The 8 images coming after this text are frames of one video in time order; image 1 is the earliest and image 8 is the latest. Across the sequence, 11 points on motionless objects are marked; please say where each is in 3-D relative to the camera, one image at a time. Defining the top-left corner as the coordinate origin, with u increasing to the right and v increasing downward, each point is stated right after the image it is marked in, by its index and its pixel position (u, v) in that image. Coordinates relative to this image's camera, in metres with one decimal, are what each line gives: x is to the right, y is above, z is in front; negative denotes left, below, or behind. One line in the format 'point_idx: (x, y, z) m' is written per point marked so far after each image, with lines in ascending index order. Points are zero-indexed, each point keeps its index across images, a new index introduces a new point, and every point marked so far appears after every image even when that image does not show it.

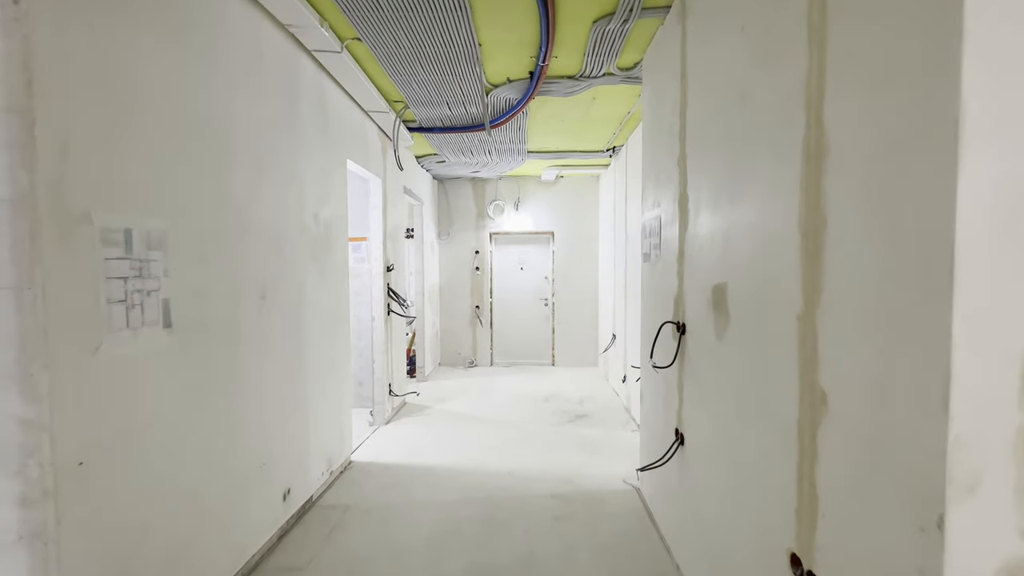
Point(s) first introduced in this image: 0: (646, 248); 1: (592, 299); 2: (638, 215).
0: (+0.7, +0.2, +2.5) m
1: (+1.1, -0.2, +5.9) m
2: (+1.1, +0.6, +3.7) m
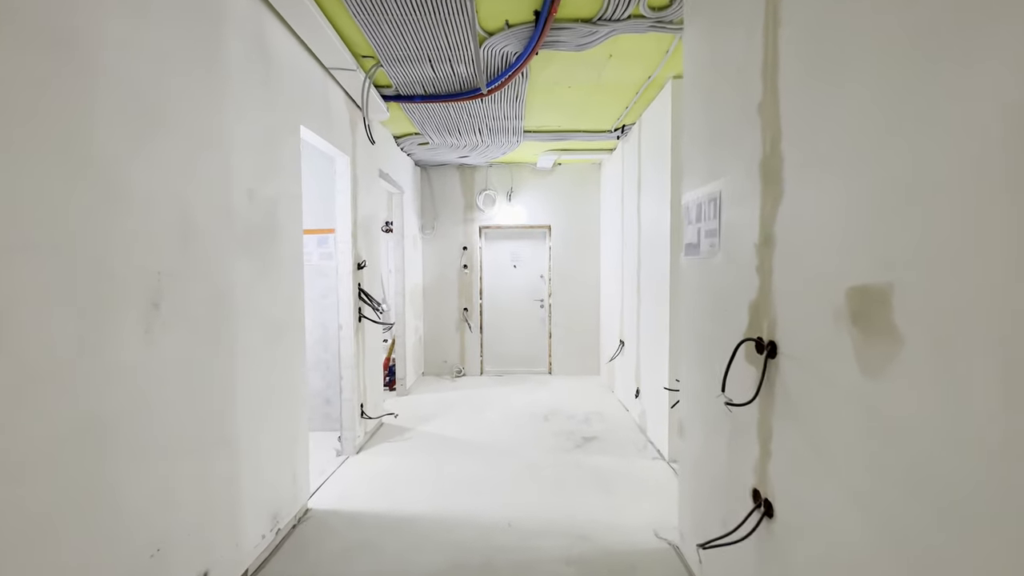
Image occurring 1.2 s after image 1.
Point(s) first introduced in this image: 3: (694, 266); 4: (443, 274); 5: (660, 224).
0: (+0.8, +0.2, +1.9) m
1: (+1.0, -0.2, +5.3) m
2: (+1.0, +0.6, +3.1) m
3: (+0.8, +0.1, +1.9) m
4: (-0.8, +0.2, +5.4) m
5: (+1.0, +0.4, +3.1) m
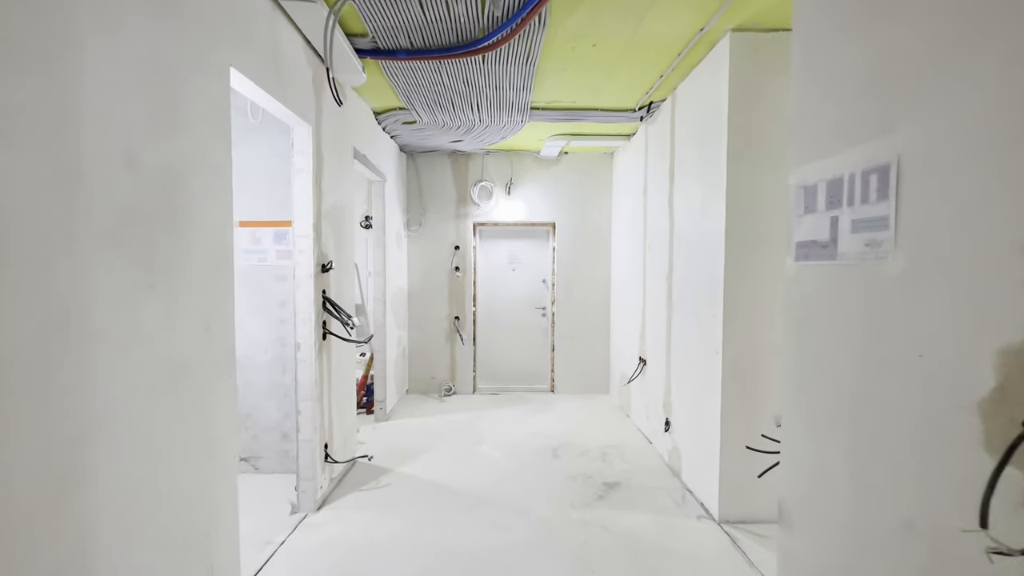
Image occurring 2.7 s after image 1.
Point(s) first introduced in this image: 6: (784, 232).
0: (+0.8, +0.2, +1.2) m
1: (+0.9, -0.2, +4.7) m
2: (+1.1, +0.5, +2.5) m
3: (+0.8, 0.0, +1.2) m
4: (-0.8, +0.1, +4.7) m
5: (+1.1, +0.4, +2.5) m
6: (+1.4, +0.3, +2.3) m
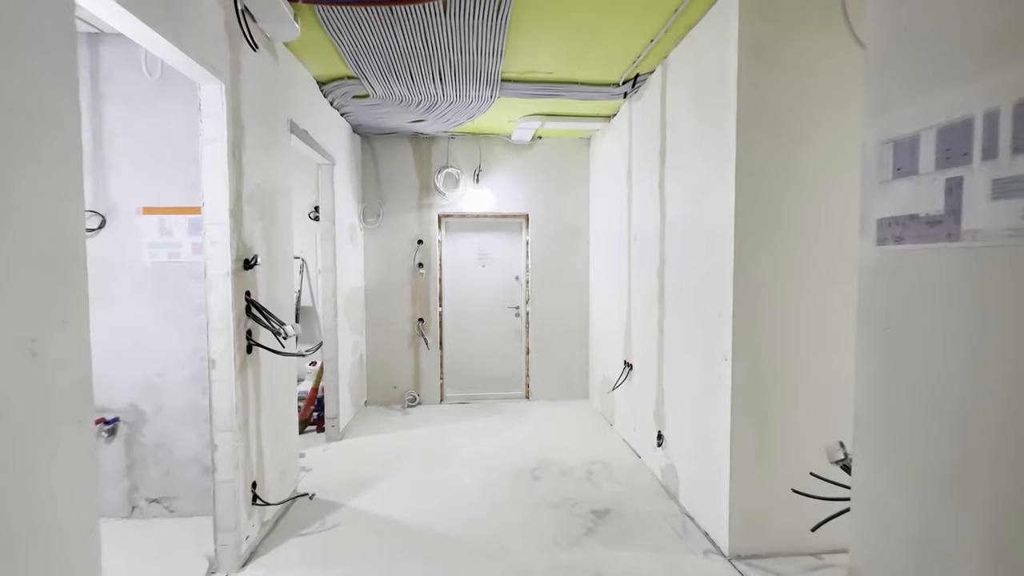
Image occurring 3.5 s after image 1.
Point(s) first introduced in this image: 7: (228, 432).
0: (+0.8, +0.2, +0.9) m
1: (+0.7, -0.2, +4.3) m
2: (+0.9, +0.6, +2.1) m
3: (+0.8, 0.0, +0.8) m
4: (-1.1, +0.1, +4.2) m
5: (+0.9, +0.4, +2.1) m
6: (+1.3, +0.3, +1.9) m
7: (-1.2, -0.6, +1.9) m
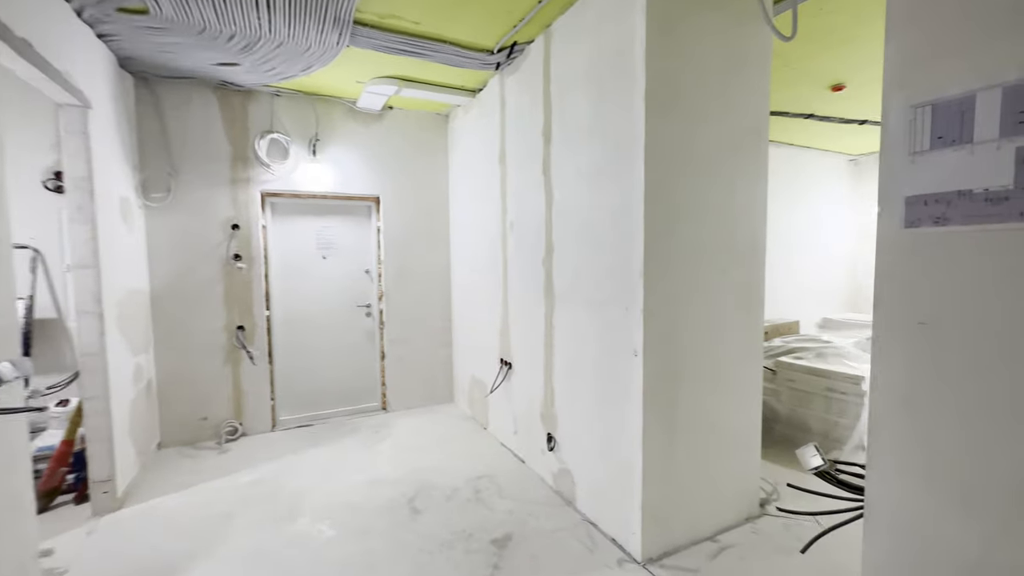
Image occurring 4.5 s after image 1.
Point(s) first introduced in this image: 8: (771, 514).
0: (+0.8, +0.2, +0.7) m
1: (-0.6, -0.1, +3.9) m
2: (+0.4, +0.6, +2.0) m
3: (+0.8, +0.1, +0.7) m
4: (-2.2, +0.1, +3.1) m
5: (+0.4, +0.4, +2.0) m
6: (+0.8, +0.4, +1.9) m
7: (-1.5, -0.6, +1.0) m
8: (+1.3, -1.1, +2.2) m
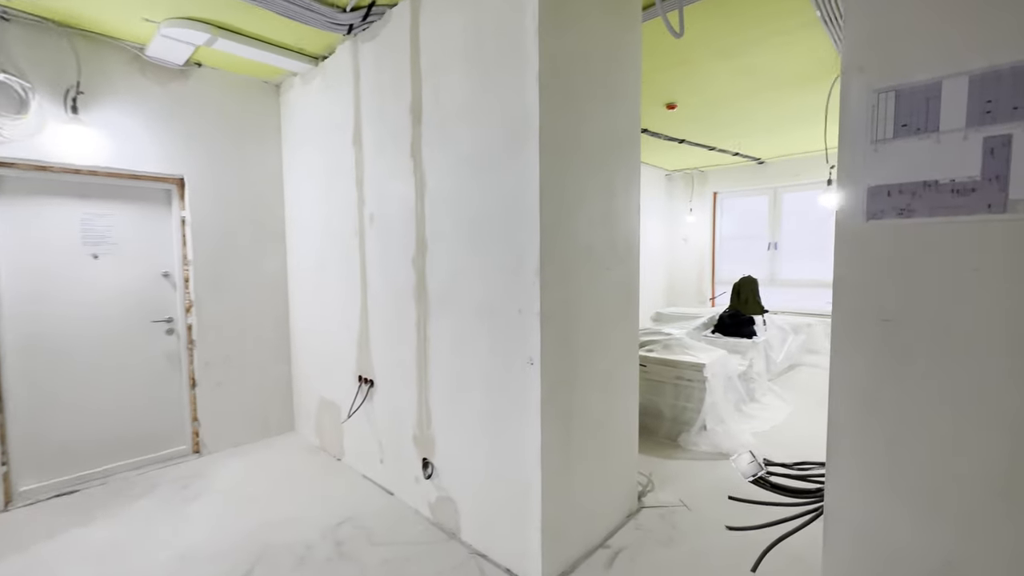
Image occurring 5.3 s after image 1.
0: (+0.7, +0.2, +0.7) m
1: (-1.7, -0.2, +3.2) m
2: (-0.1, +0.6, +1.8) m
3: (+0.7, +0.1, +0.7) m
4: (-3.0, 0.0, +1.9) m
5: (-0.1, +0.4, +1.7) m
6: (+0.3, +0.4, +1.8) m
7: (-1.5, -0.7, +0.2) m
8: (+0.7, -1.1, +2.3) m
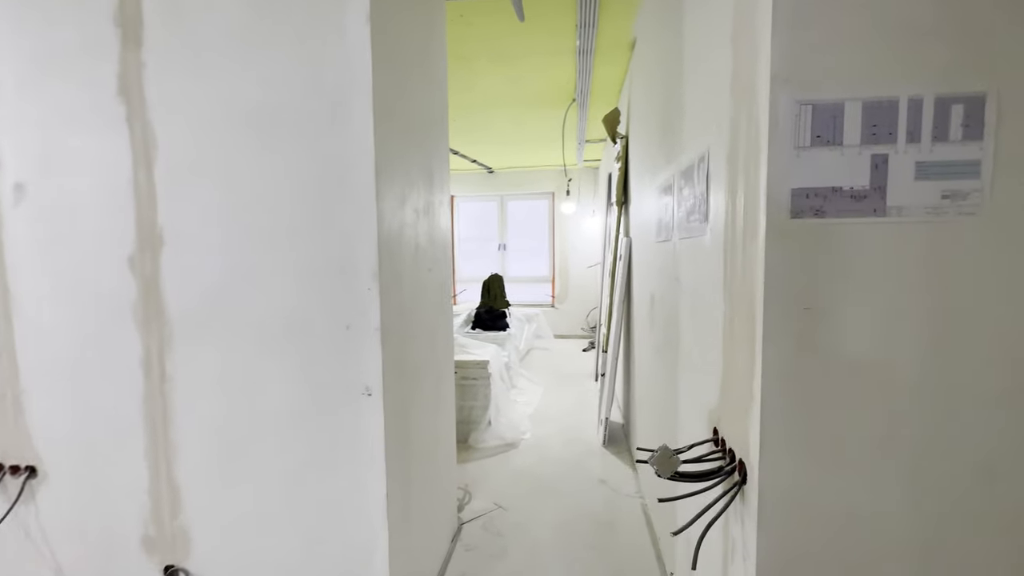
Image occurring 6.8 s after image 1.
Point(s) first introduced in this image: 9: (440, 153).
0: (+0.6, +0.2, +0.8) m
1: (-2.8, -0.3, +1.5) m
2: (-0.6, +0.6, +1.2) m
3: (+0.6, +0.1, +0.8) m
4: (-3.0, -0.1, -0.3) m
5: (-0.6, +0.4, +1.3) m
6: (-0.3, +0.3, +1.5) m
7: (-0.8, -0.7, -0.8) m
8: (-0.2, -1.1, +2.2) m
9: (-0.3, +0.6, +1.9) m
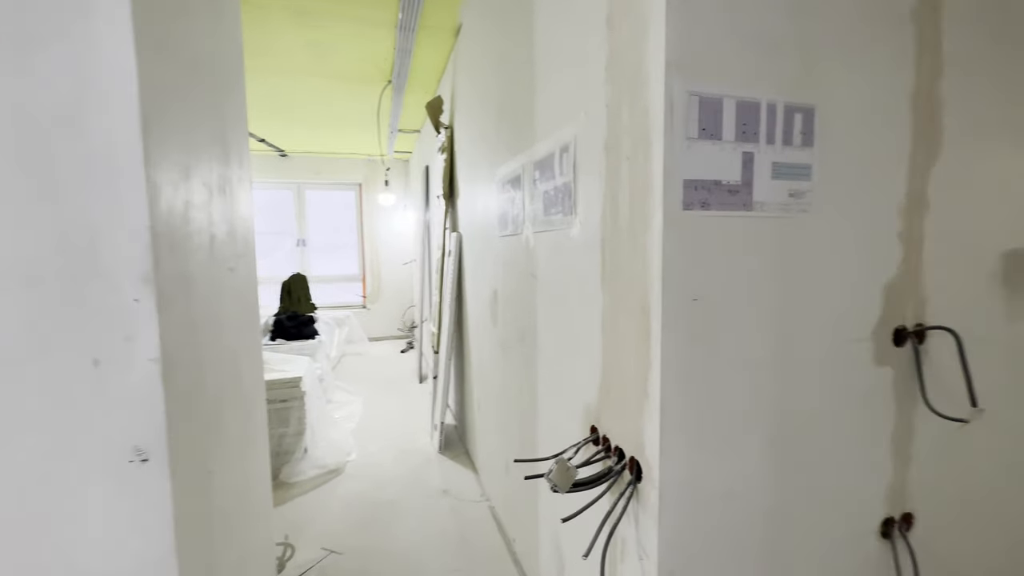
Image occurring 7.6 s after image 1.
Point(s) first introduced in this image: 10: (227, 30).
0: (+0.4, +0.2, +0.9) m
1: (-2.9, -0.4, +0.1) m
2: (-0.9, +0.5, +0.7) m
3: (+0.4, +0.1, +0.9) m
4: (-2.5, -0.2, -1.7) m
5: (-0.9, +0.4, +0.7) m
6: (-0.8, +0.3, +1.1) m
7: (-0.2, -0.8, -1.2) m
8: (-0.9, -1.1, +1.7) m
9: (-0.9, +0.6, +1.4) m
10: (-0.9, +0.8, +1.3) m
